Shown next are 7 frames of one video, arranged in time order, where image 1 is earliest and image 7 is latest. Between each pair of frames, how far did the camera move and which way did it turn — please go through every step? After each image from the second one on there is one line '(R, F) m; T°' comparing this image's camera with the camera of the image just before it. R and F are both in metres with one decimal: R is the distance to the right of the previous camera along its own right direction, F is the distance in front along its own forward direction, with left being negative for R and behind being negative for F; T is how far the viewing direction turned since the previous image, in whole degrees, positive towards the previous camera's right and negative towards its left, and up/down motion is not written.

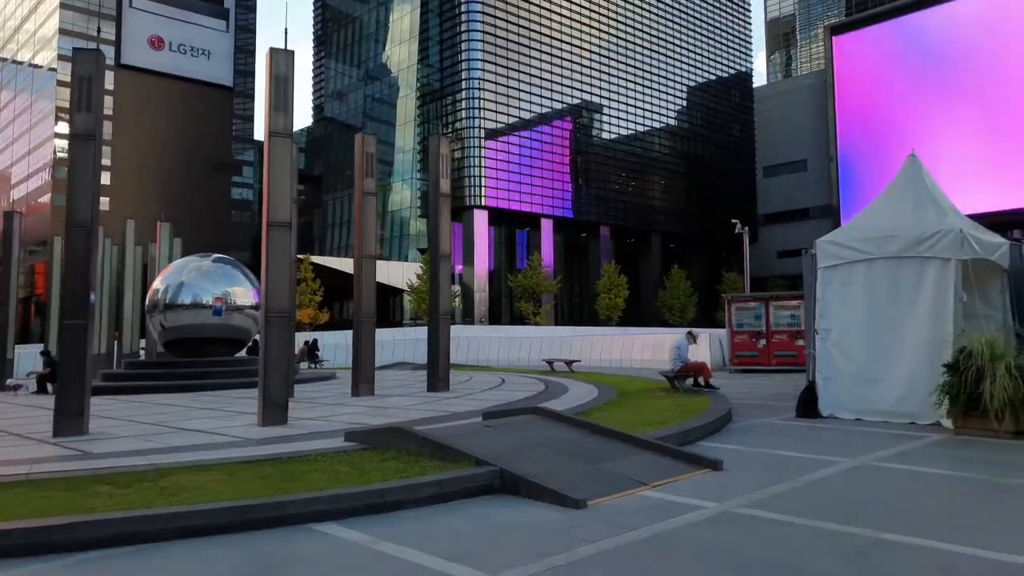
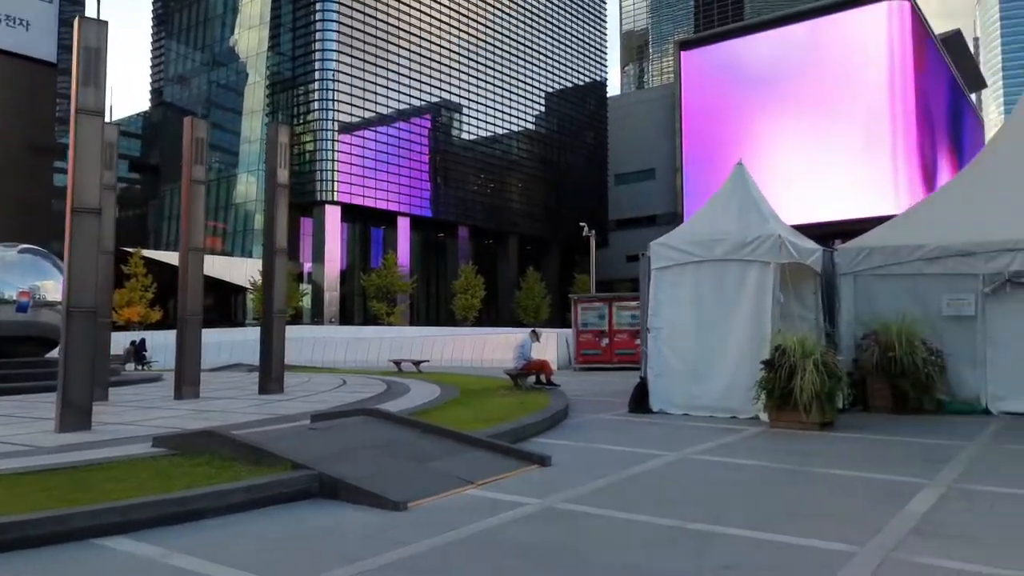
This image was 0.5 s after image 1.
(+0.3, +0.1) m; +10°
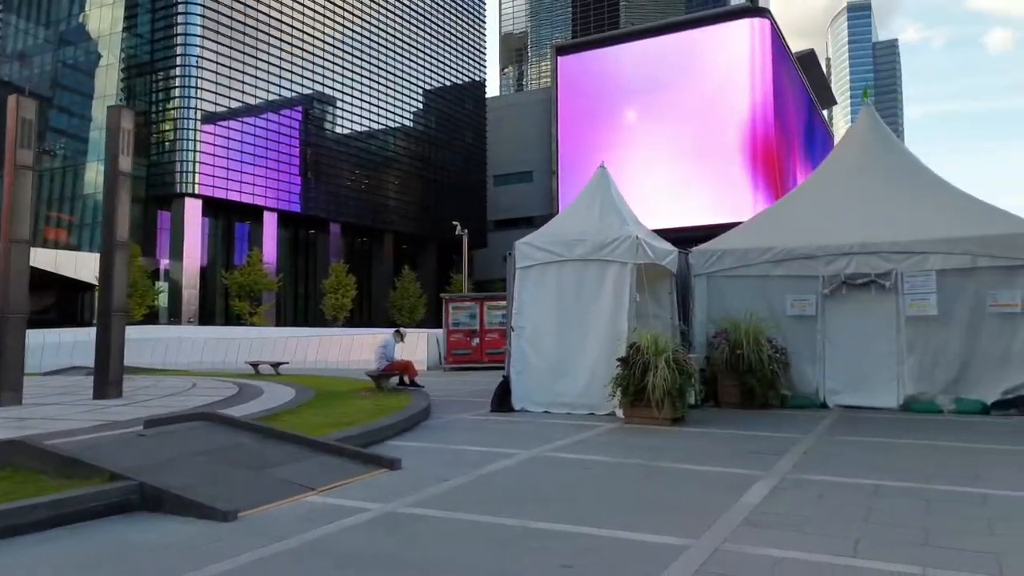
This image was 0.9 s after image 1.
(+0.3, +0.1) m; +9°
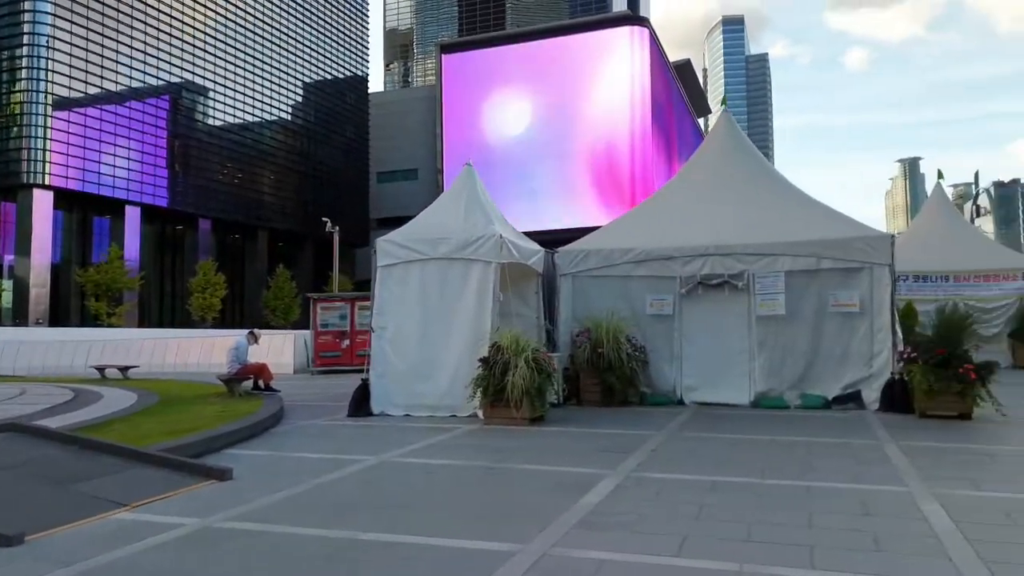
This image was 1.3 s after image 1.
(+0.4, +0.2) m; +8°
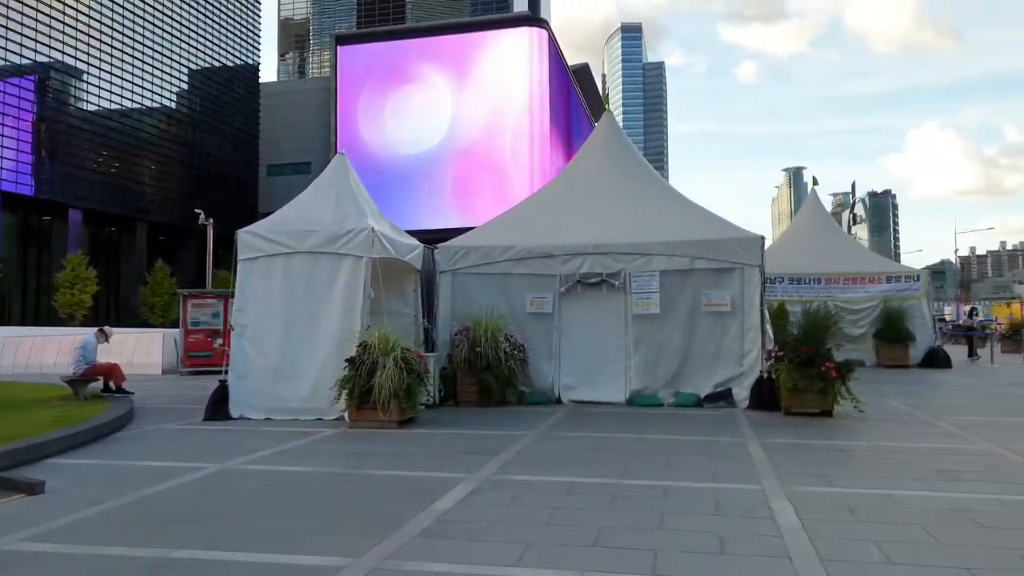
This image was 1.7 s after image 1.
(+0.4, +0.3) m; +7°
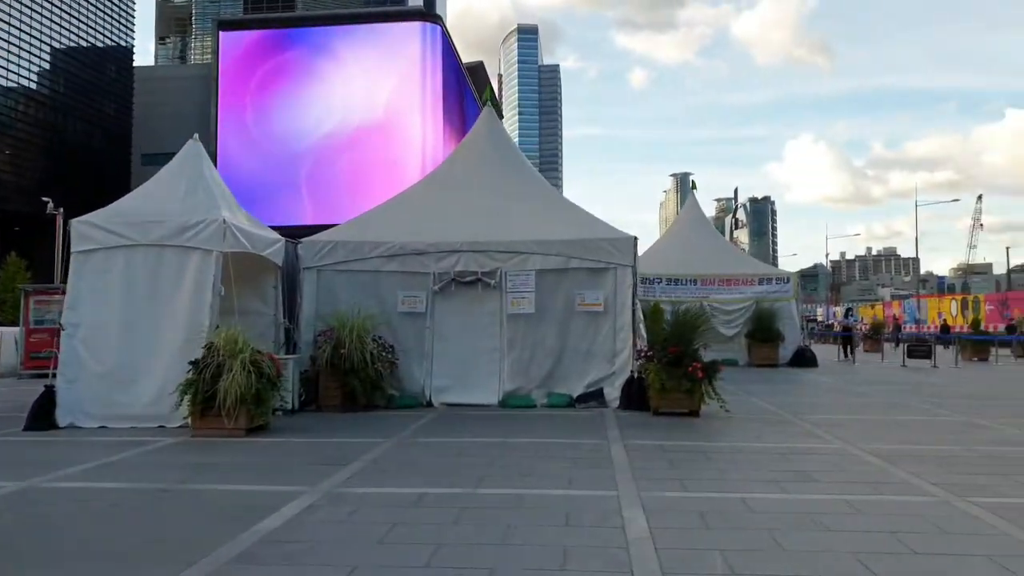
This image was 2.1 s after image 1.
(+0.4, +0.4) m; +8°
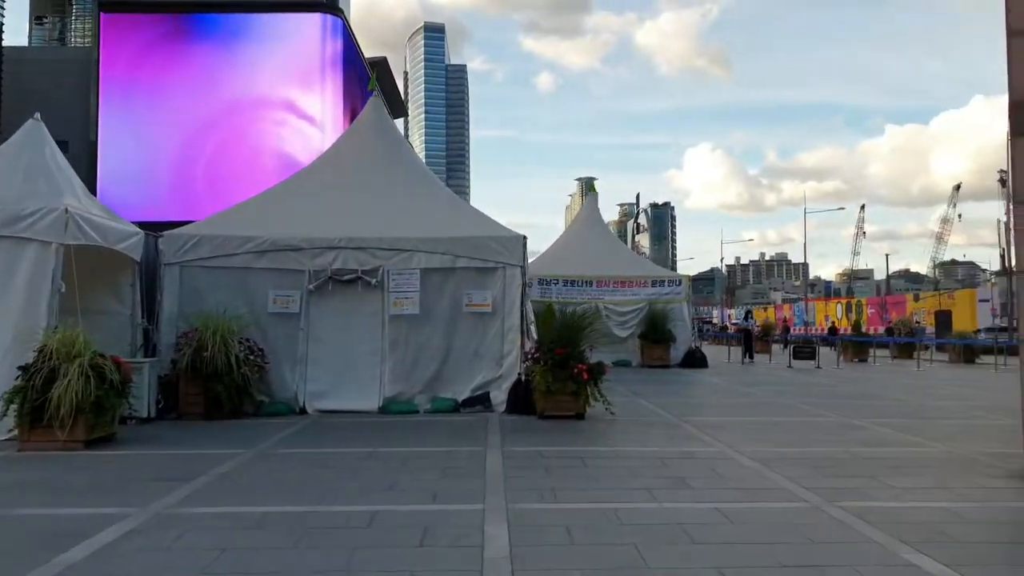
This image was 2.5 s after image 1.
(+0.4, +0.5) m; +7°
